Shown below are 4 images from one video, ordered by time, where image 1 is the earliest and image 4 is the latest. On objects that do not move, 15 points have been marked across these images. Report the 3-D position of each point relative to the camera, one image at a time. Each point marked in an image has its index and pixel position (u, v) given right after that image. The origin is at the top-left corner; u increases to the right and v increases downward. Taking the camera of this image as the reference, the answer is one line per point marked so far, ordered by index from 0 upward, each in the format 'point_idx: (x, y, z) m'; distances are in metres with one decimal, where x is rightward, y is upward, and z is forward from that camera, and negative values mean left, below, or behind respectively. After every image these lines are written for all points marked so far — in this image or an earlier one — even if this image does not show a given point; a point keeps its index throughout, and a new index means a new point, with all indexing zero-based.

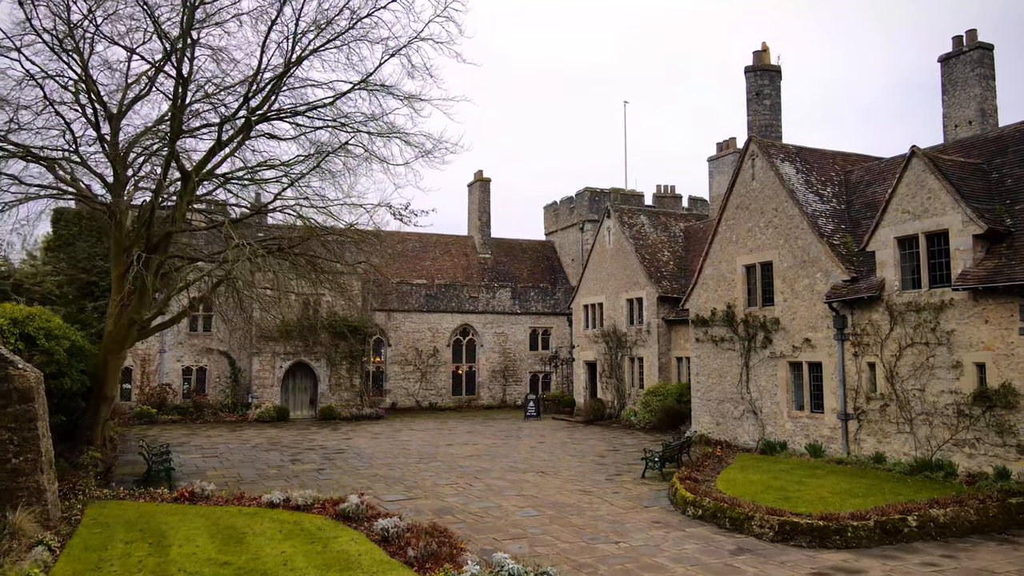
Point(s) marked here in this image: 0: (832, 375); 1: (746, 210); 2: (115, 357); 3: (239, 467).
0: (+6.2, -1.7, +14.1) m
1: (+5.3, +1.8, +16.5) m
2: (-7.5, -1.3, +13.5) m
3: (-5.5, -3.7, +14.6) m
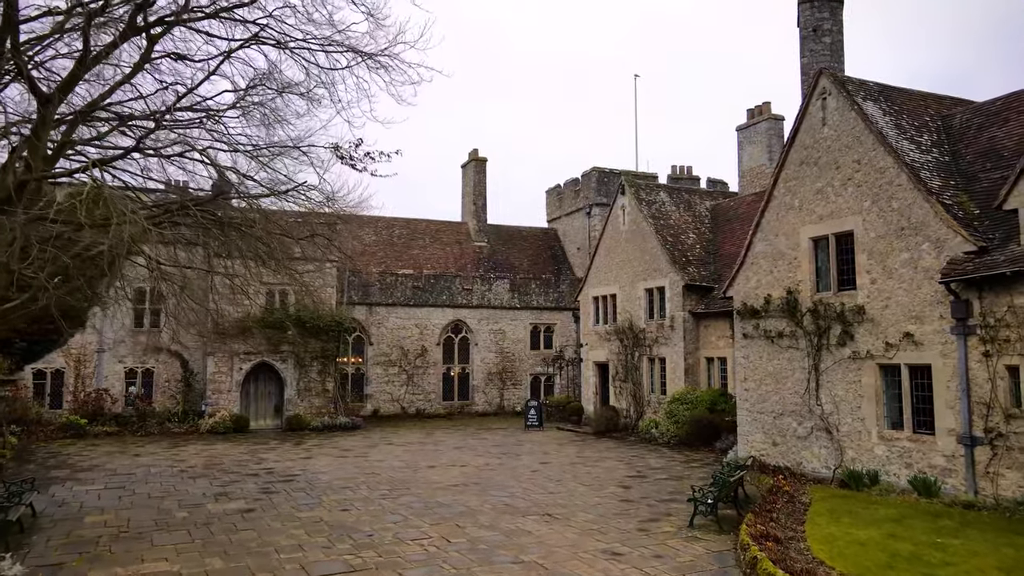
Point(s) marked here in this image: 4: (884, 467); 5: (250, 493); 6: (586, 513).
0: (+6.2, -1.3, +10.2) m
1: (+5.3, +2.1, +12.6) m
2: (-7.5, -0.9, +9.7) m
3: (-5.6, -3.3, +10.8) m
4: (+5.7, -2.7, +11.1) m
5: (-4.4, -3.5, +12.2) m
6: (+1.1, -3.3, +10.5) m
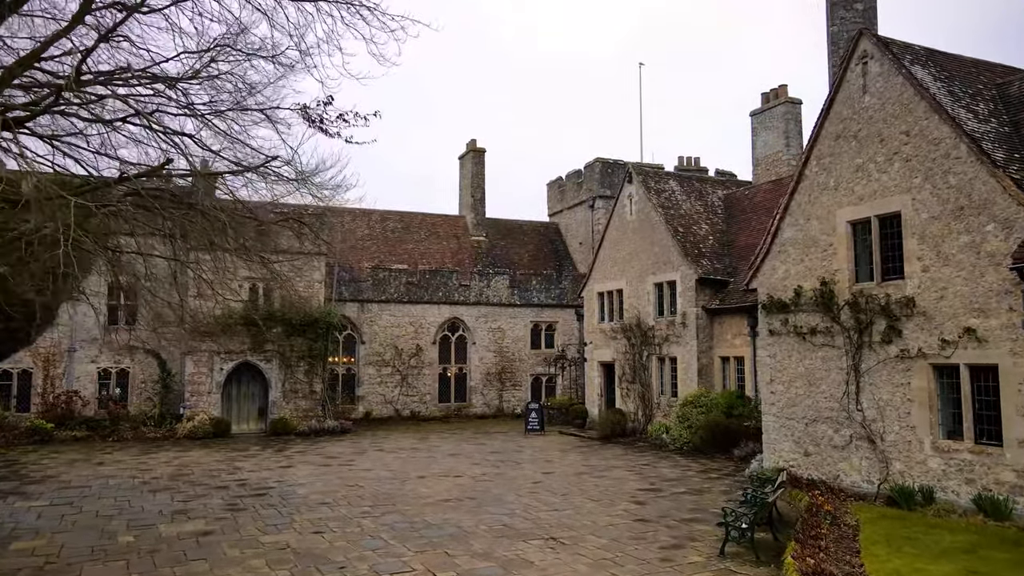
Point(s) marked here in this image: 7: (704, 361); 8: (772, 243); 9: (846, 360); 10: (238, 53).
0: (+6.2, -1.2, +8.7) m
1: (+5.3, +2.3, +11.2) m
2: (-7.5, -0.8, +8.2) m
3: (-5.6, -3.2, +9.3) m
4: (+5.7, -2.6, +9.6) m
5: (-4.5, -3.3, +10.7) m
6: (+1.1, -3.1, +9.1) m
7: (+4.8, -1.8, +18.1) m
8: (+4.6, +0.8, +12.6) m
9: (+5.1, -1.1, +11.0) m
10: (-3.5, +3.1, +9.1) m
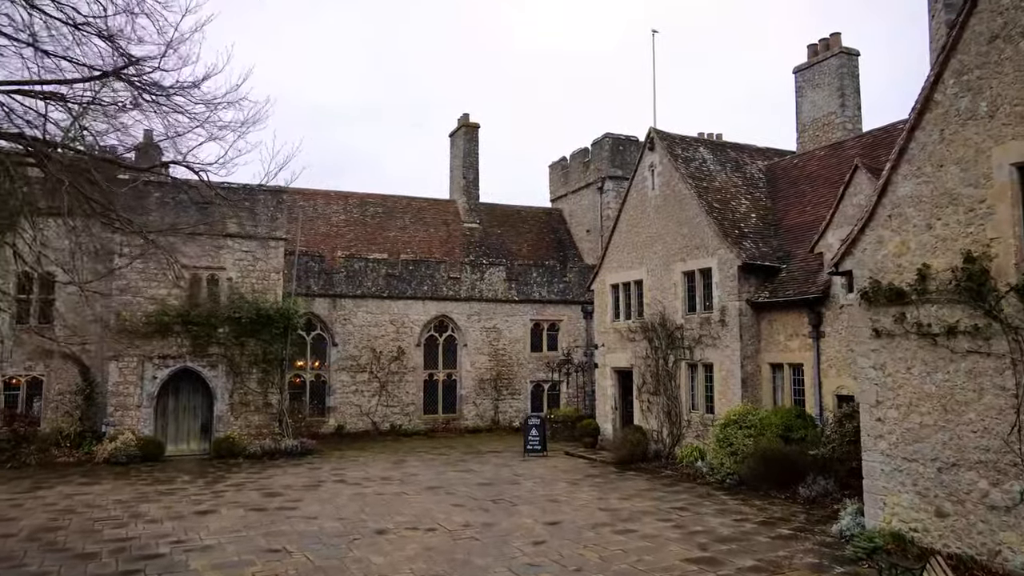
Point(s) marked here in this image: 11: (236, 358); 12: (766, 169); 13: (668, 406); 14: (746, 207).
0: (+6.1, -1.0, +4.9) m
1: (+5.2, +2.5, +7.3) m
2: (-7.7, -0.6, +4.4) m
3: (-5.7, -2.9, +5.4) m
4: (+5.6, -2.4, +5.8) m
5: (-4.6, -3.1, +6.9) m
6: (+1.0, -2.9, +5.2) m
7: (+4.7, -1.6, +14.3) m
8: (+4.4, +1.0, +8.8) m
9: (+5.0, -0.9, +7.2) m
10: (-3.7, +3.3, +5.2) m
11: (-7.0, -1.8, +18.4) m
12: (+6.3, +3.0, +18.0) m
13: (+3.5, -2.7, +16.3) m
14: (+5.3, +1.8, +16.1) m
